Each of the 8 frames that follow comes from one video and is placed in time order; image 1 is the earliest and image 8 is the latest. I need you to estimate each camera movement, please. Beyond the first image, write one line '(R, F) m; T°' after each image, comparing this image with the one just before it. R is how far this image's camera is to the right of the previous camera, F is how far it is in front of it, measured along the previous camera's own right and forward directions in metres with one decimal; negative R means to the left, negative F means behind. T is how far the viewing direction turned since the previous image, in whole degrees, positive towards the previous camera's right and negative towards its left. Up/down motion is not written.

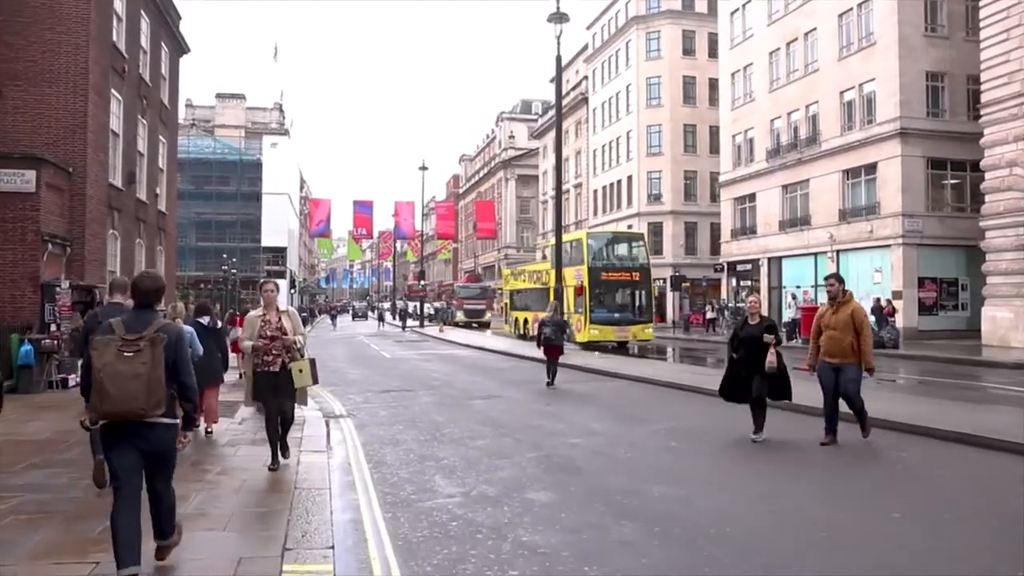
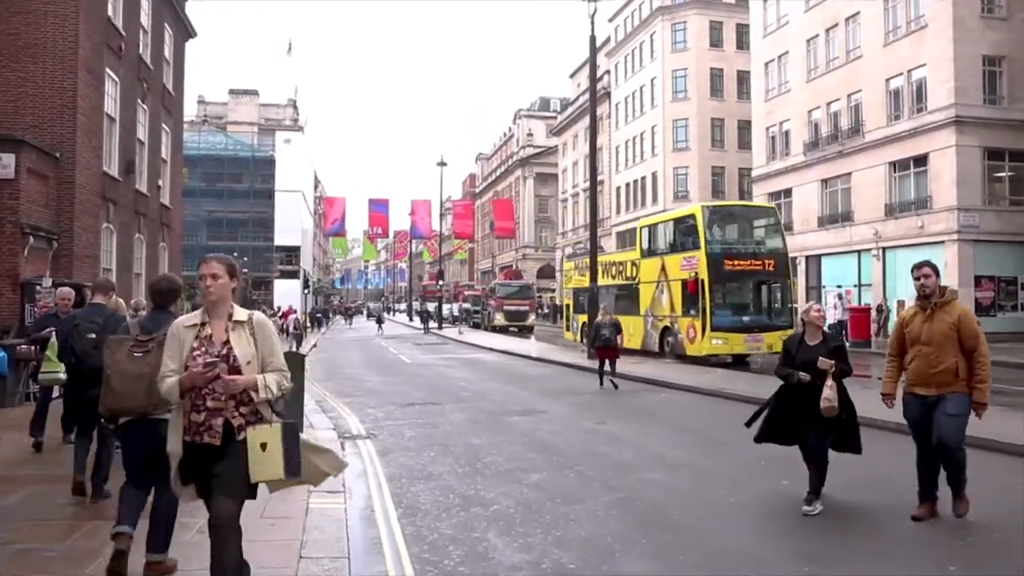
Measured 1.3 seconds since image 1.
(-0.4, +2.0) m; -1°
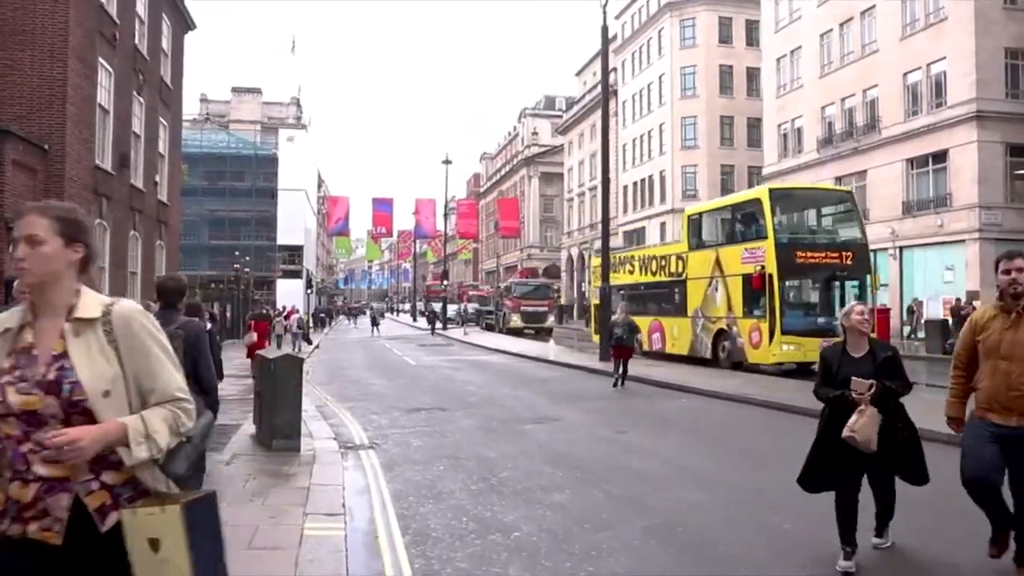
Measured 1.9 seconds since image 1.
(-0.1, +0.8) m; 0°
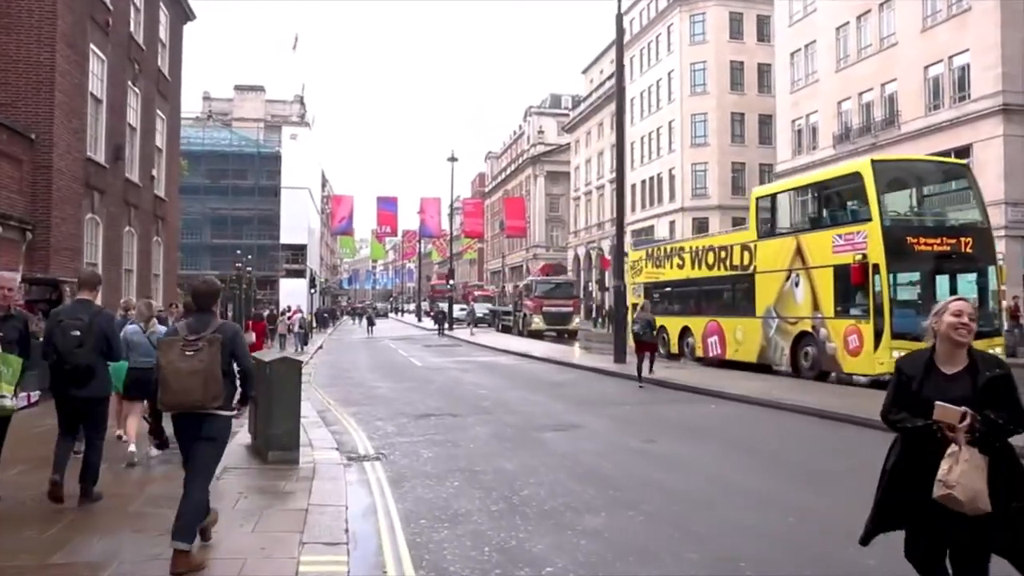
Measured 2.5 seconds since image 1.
(-0.1, +0.9) m; 0°
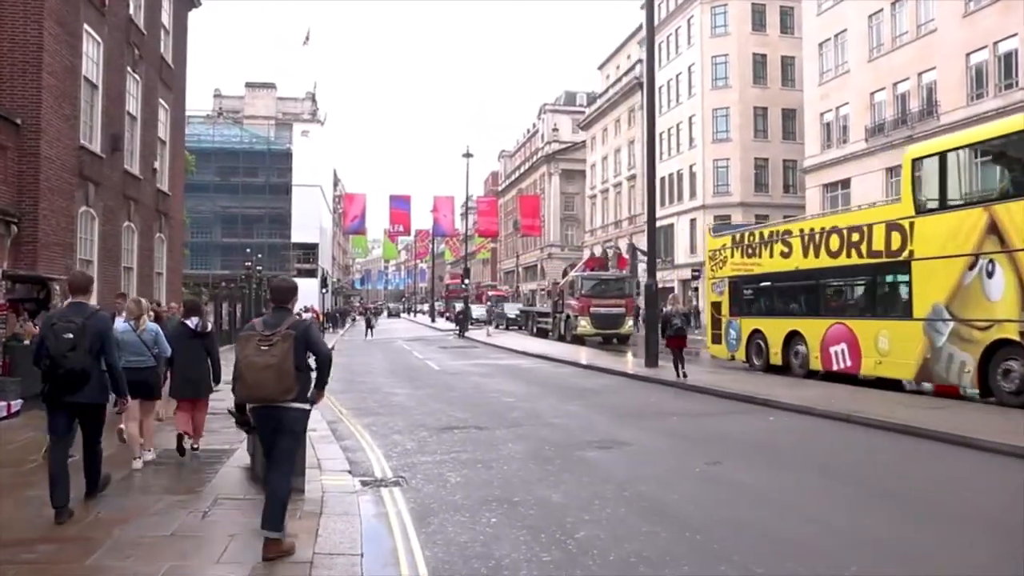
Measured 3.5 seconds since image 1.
(-0.2, +1.4) m; -1°
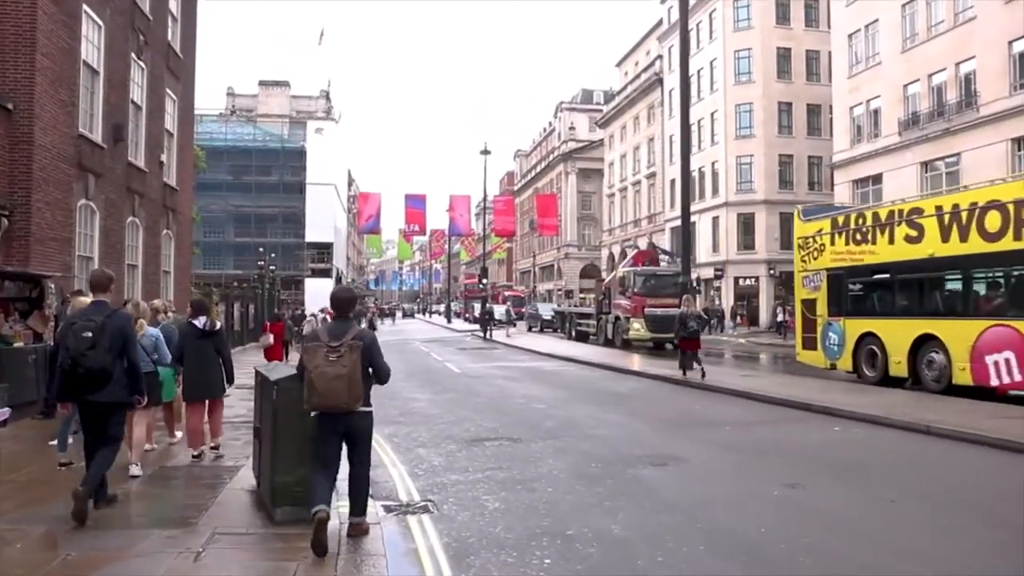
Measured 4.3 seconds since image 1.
(-0.2, +1.1) m; -1°
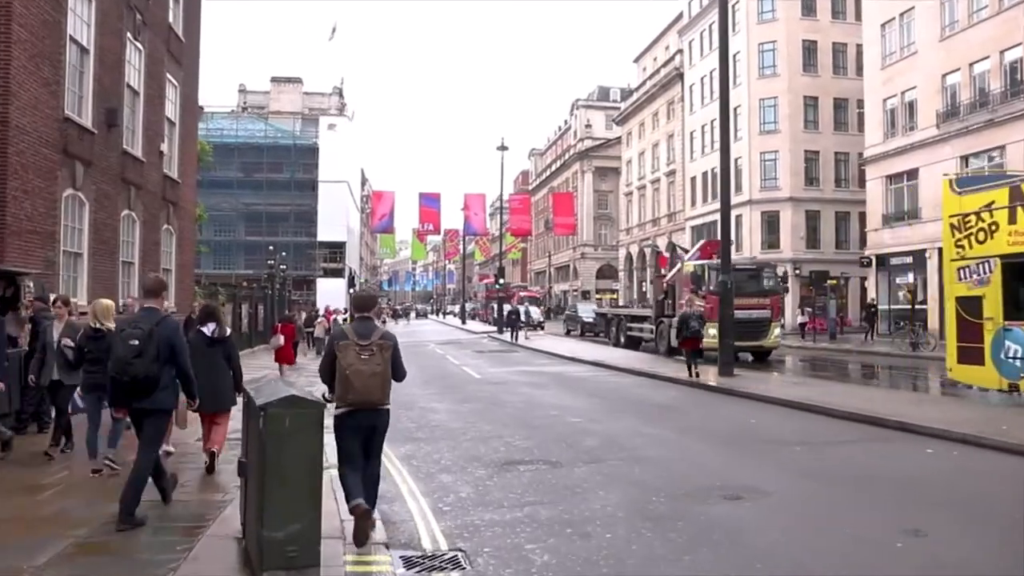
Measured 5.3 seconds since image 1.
(-0.2, +1.4) m; -1°
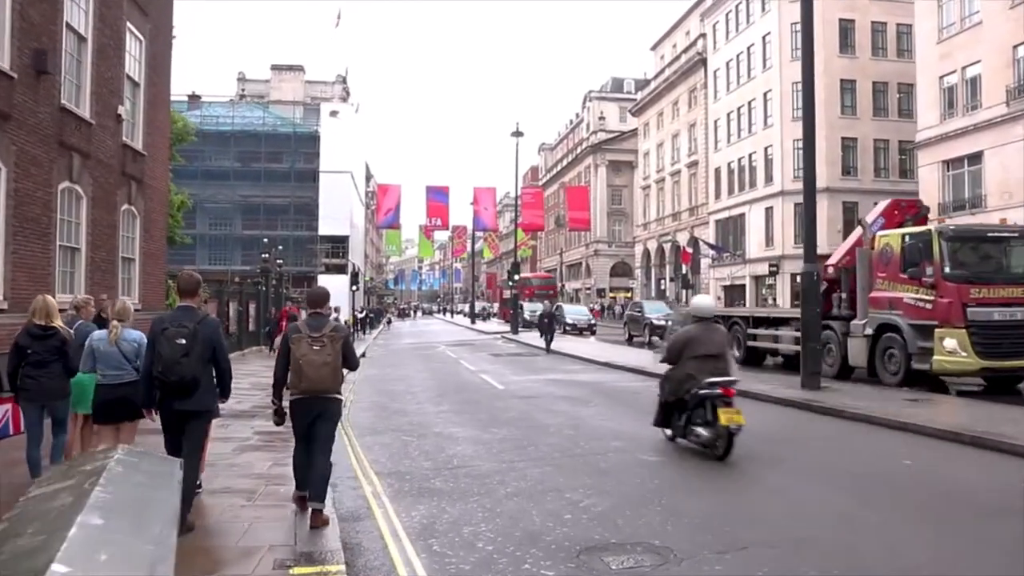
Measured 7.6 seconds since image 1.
(-0.4, +3.4) m; 0°
